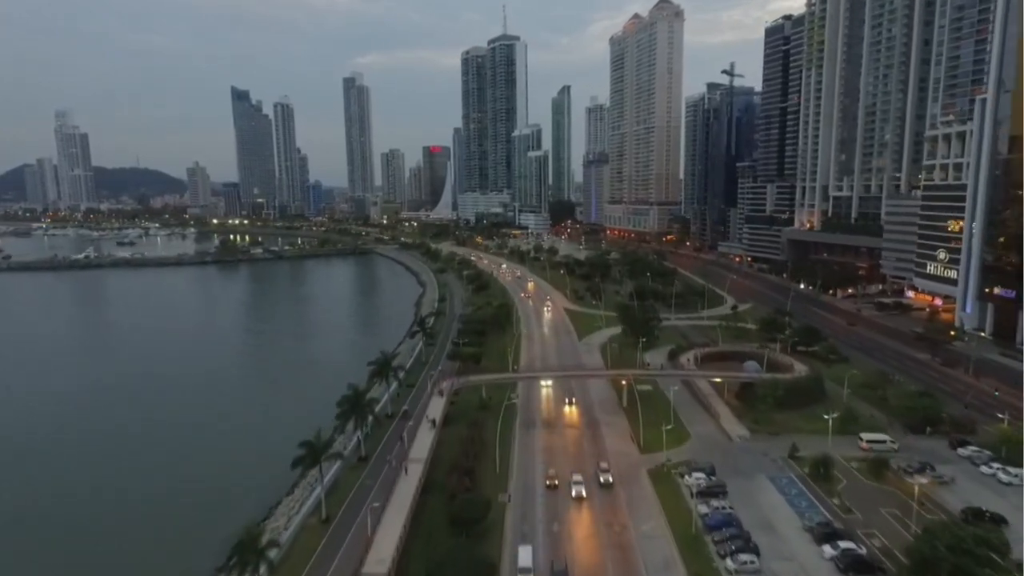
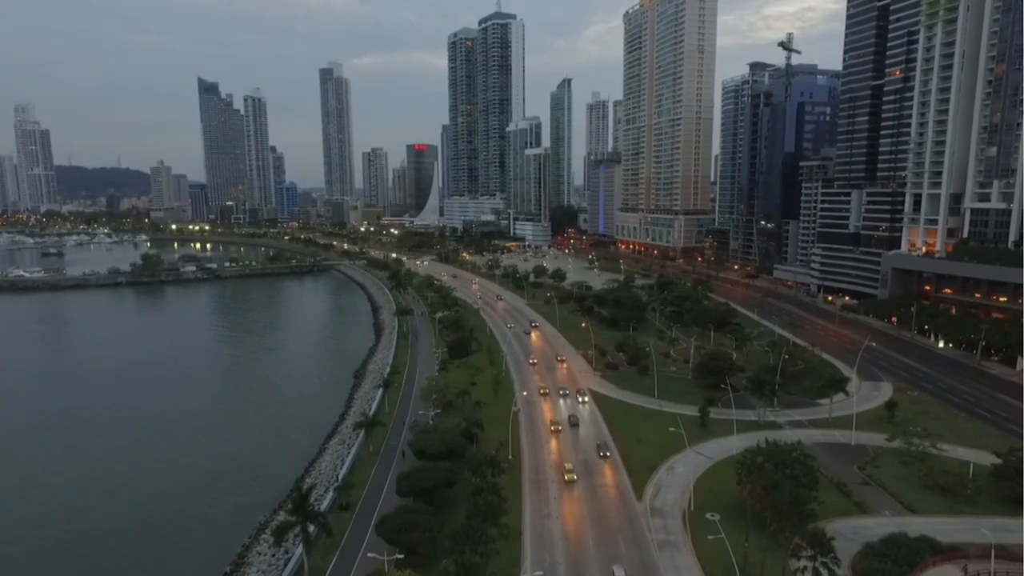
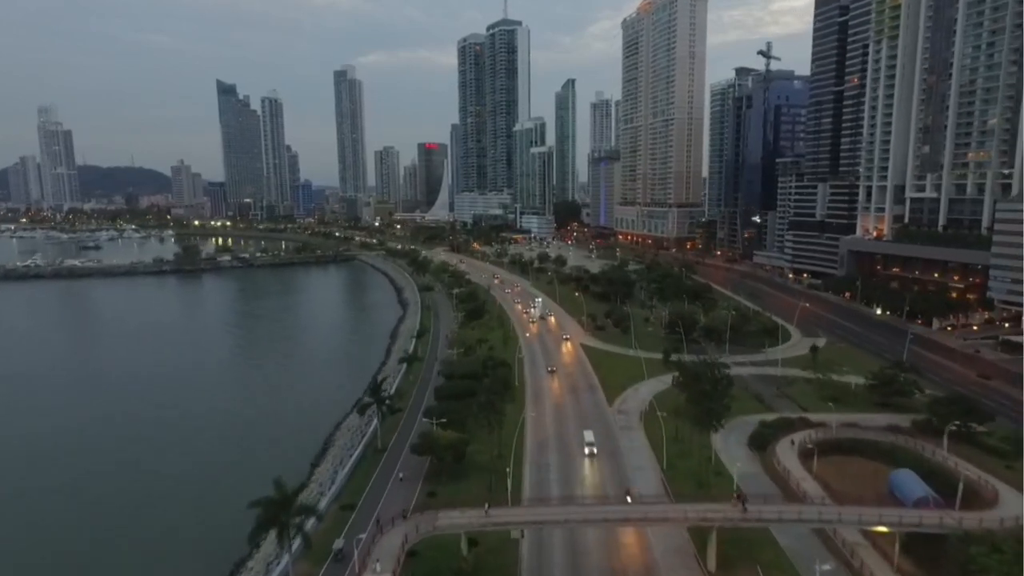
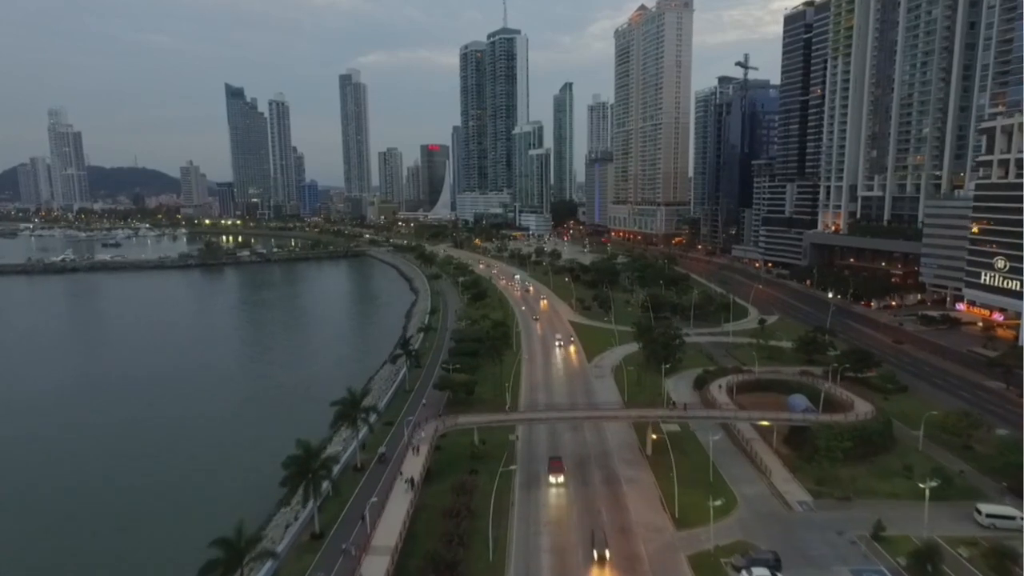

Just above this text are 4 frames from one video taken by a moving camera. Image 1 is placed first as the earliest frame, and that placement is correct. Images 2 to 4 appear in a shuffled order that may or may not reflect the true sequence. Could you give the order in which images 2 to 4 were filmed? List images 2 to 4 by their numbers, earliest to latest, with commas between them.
4, 3, 2
